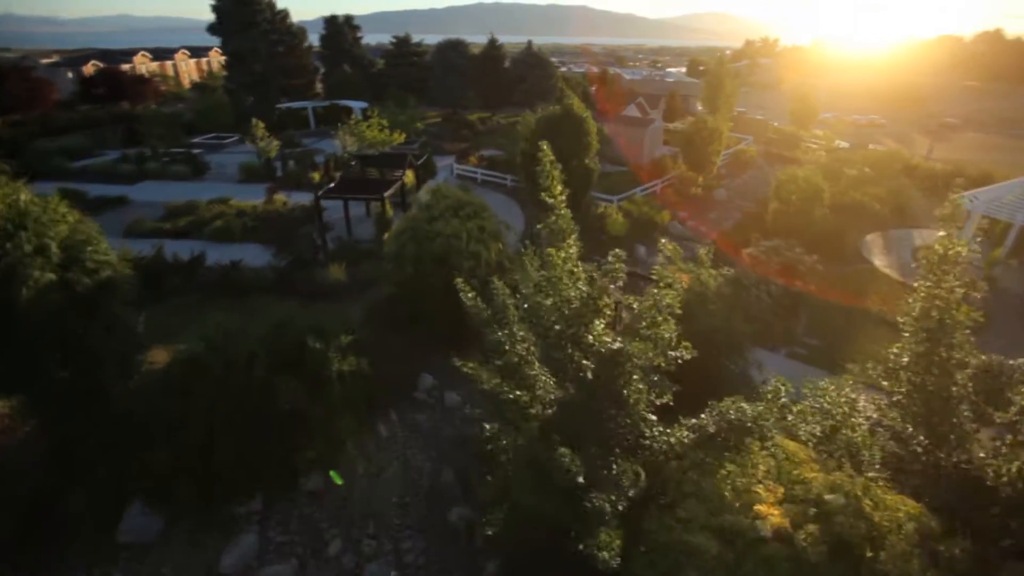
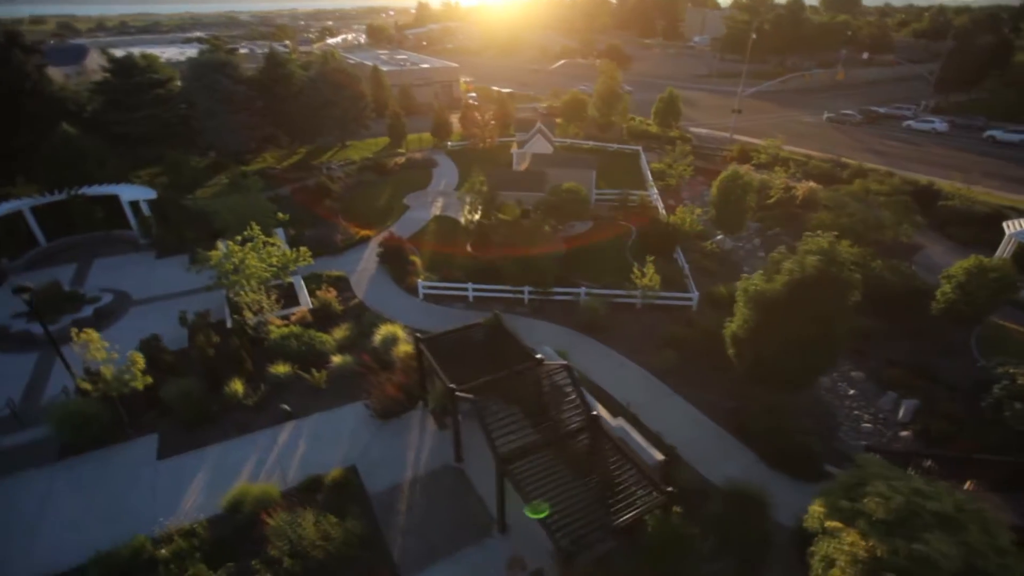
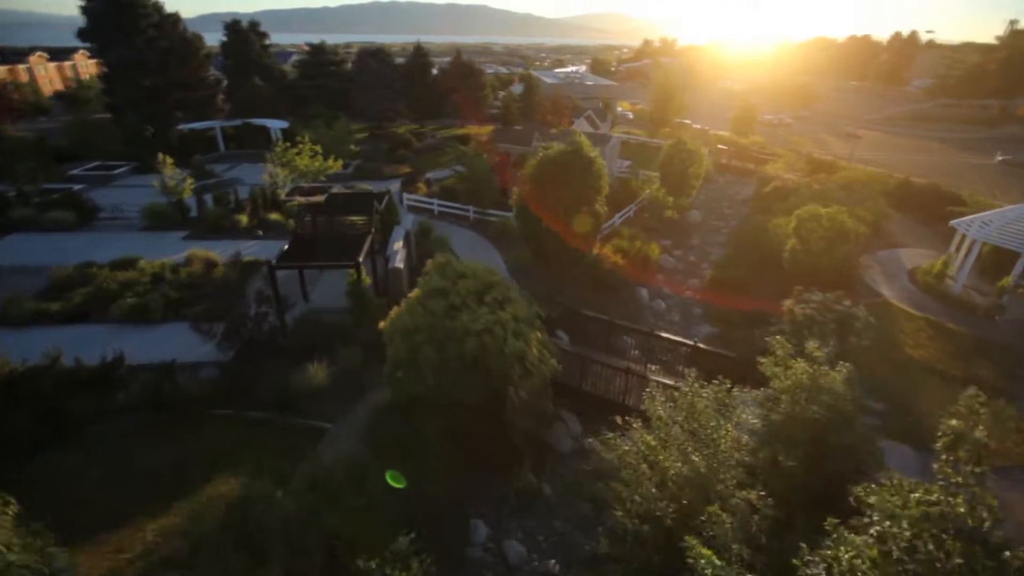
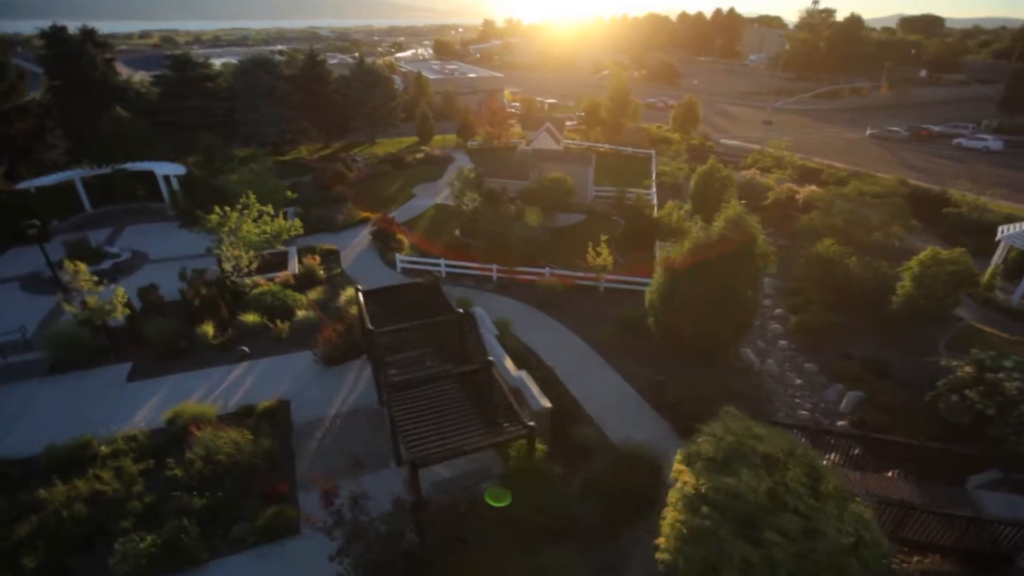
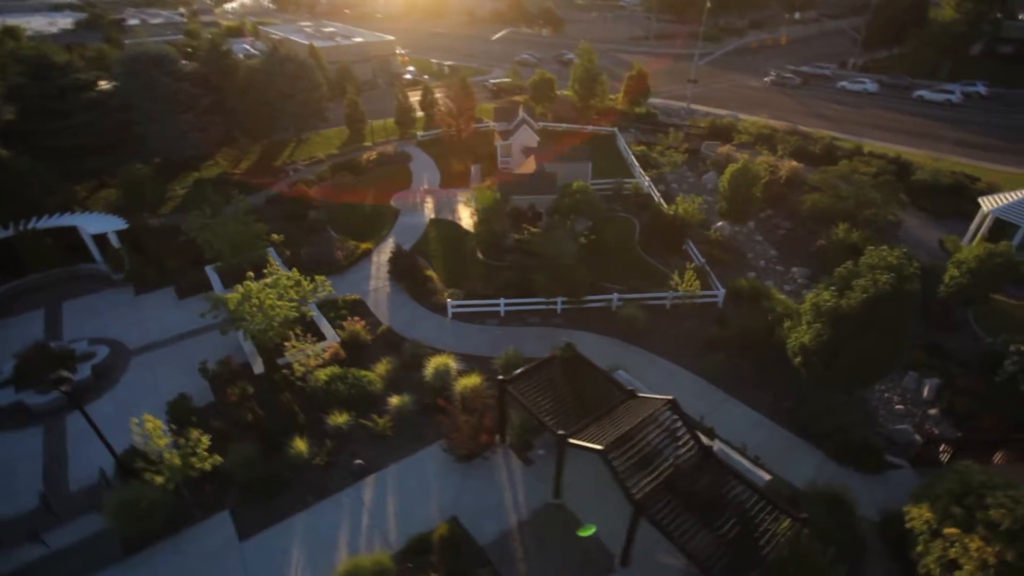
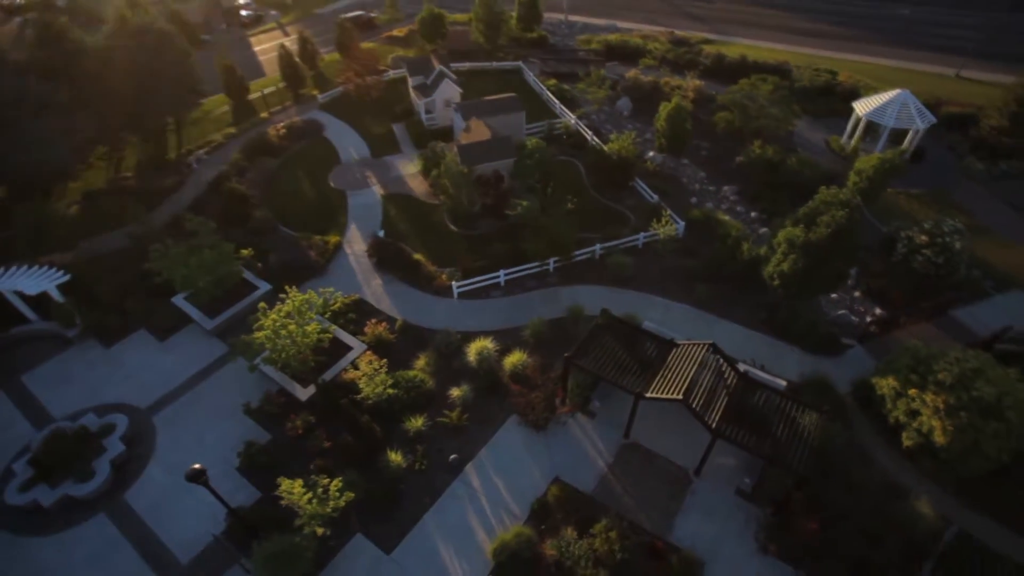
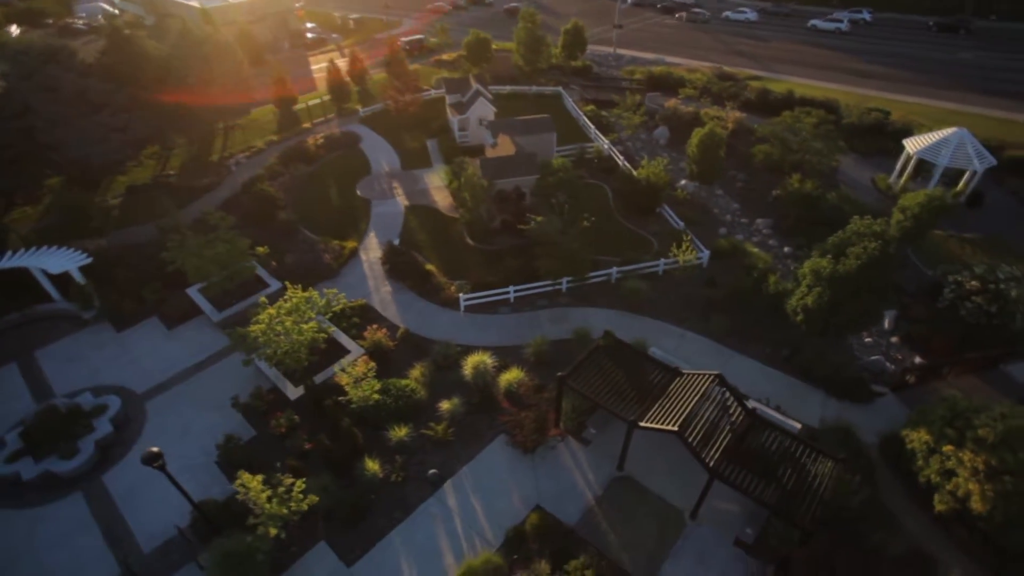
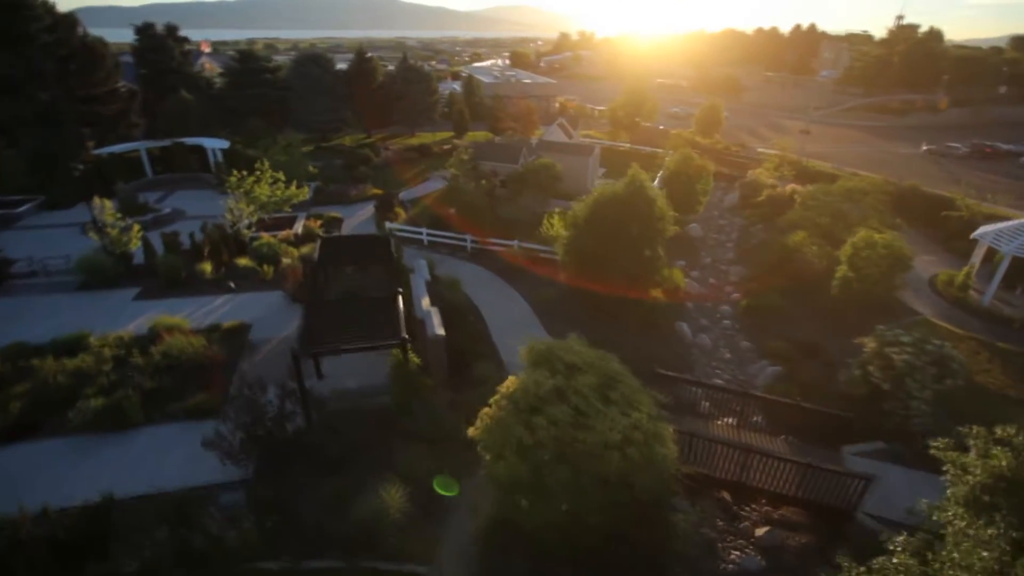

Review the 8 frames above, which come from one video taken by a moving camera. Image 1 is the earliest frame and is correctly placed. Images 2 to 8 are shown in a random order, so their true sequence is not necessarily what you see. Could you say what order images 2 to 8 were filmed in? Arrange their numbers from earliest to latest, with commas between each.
3, 8, 4, 2, 5, 7, 6
